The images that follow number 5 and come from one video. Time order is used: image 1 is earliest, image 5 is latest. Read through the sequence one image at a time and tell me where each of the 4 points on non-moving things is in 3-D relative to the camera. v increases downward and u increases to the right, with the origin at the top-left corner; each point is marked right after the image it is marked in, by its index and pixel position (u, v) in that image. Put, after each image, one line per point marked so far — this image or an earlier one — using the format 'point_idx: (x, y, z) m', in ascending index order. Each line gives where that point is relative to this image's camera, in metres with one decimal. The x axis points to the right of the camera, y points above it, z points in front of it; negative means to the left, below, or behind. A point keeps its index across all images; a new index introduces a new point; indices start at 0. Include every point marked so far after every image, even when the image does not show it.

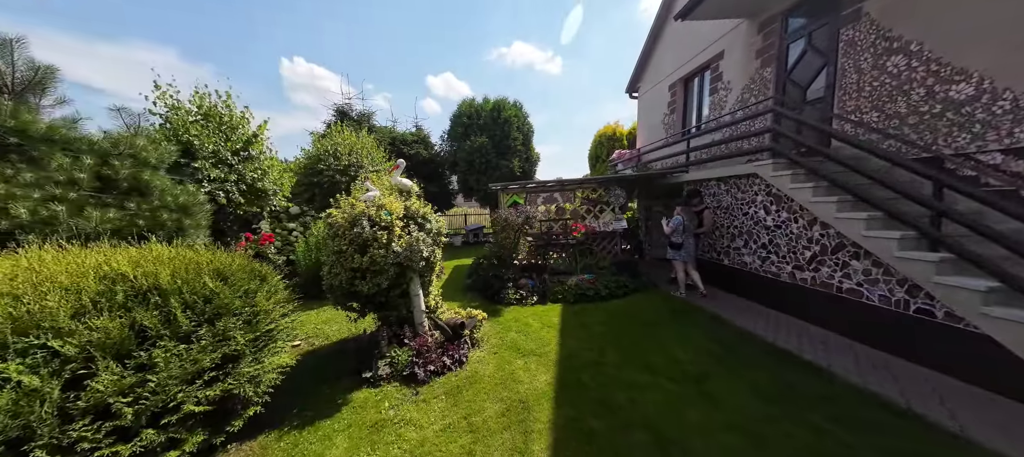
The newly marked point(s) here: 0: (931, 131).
0: (+4.9, +1.1, +3.4) m
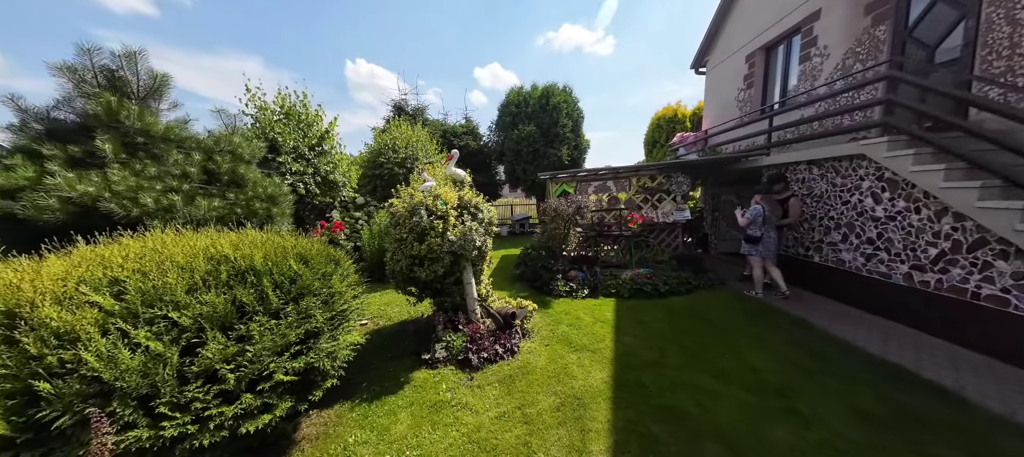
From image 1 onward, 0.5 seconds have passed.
0: (+5.4, +1.2, +2.4) m
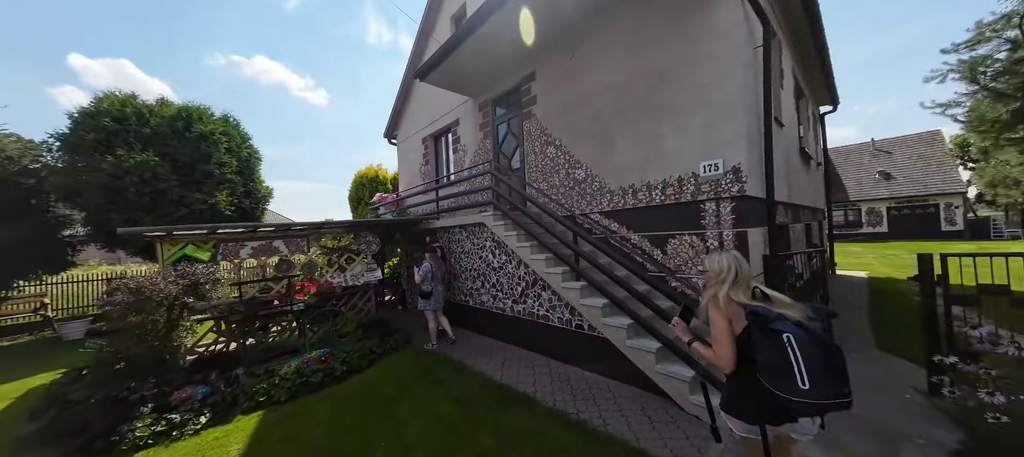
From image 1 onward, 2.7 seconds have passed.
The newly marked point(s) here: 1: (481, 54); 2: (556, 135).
0: (+1.0, +0.5, +5.1) m
1: (-0.6, +3.2, +5.3) m
2: (+0.8, +1.7, +5.2) m
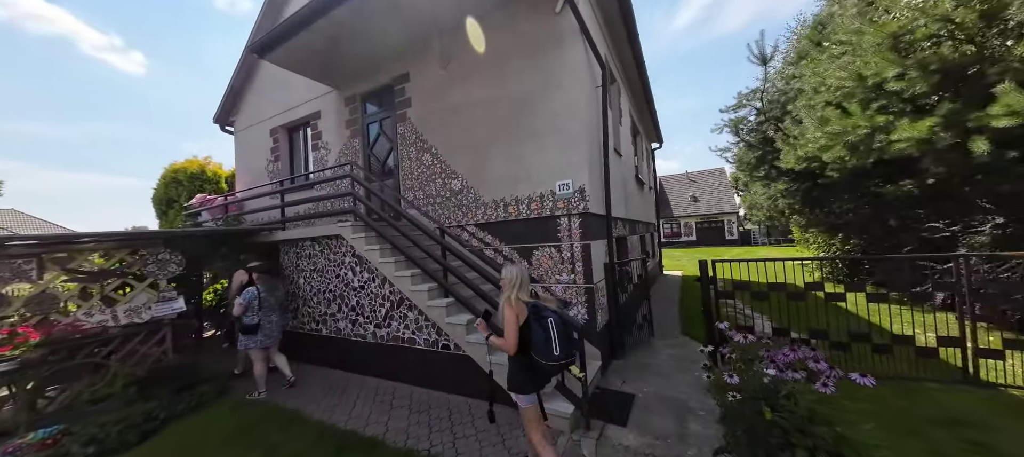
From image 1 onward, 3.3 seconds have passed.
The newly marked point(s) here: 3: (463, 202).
0: (-1.2, +0.3, +4.9) m
1: (-2.7, +3.0, +4.6) m
2: (-1.4, +1.5, +5.0) m
3: (-0.8, +0.4, +4.7) m
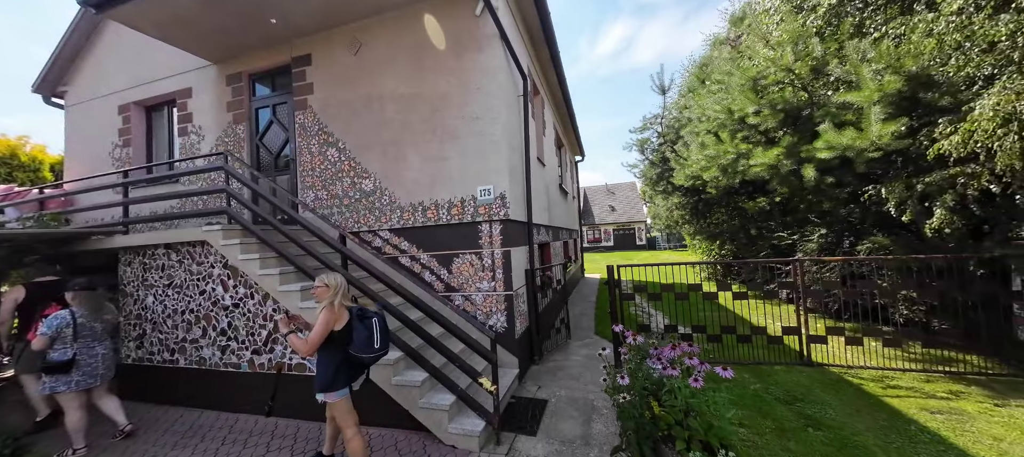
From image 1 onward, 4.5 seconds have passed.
0: (-2.4, +0.2, +4.4) m
1: (-3.9, +2.9, +3.8) m
2: (-2.7, +1.4, +4.4) m
3: (-2.0, +0.3, +4.3) m
